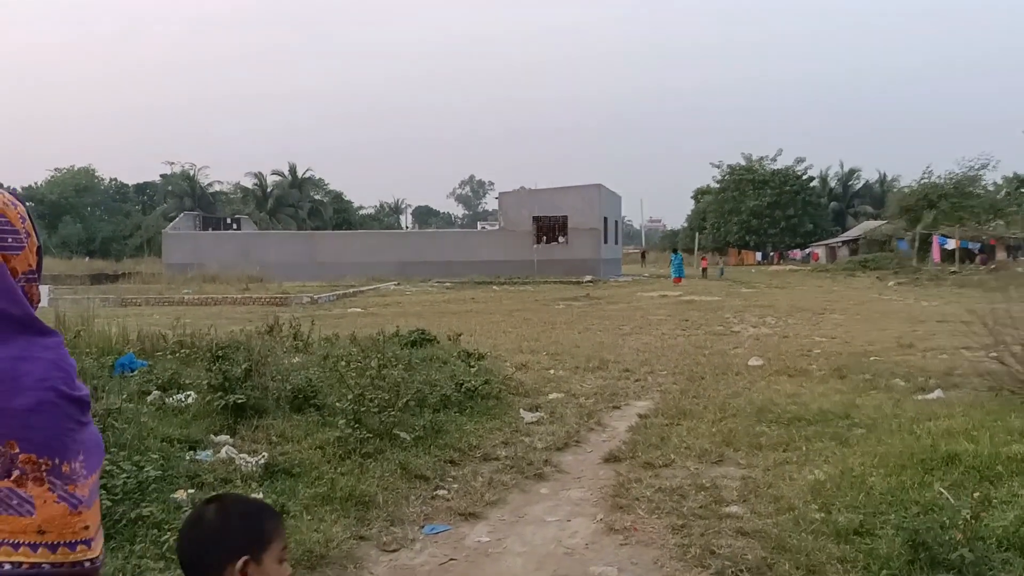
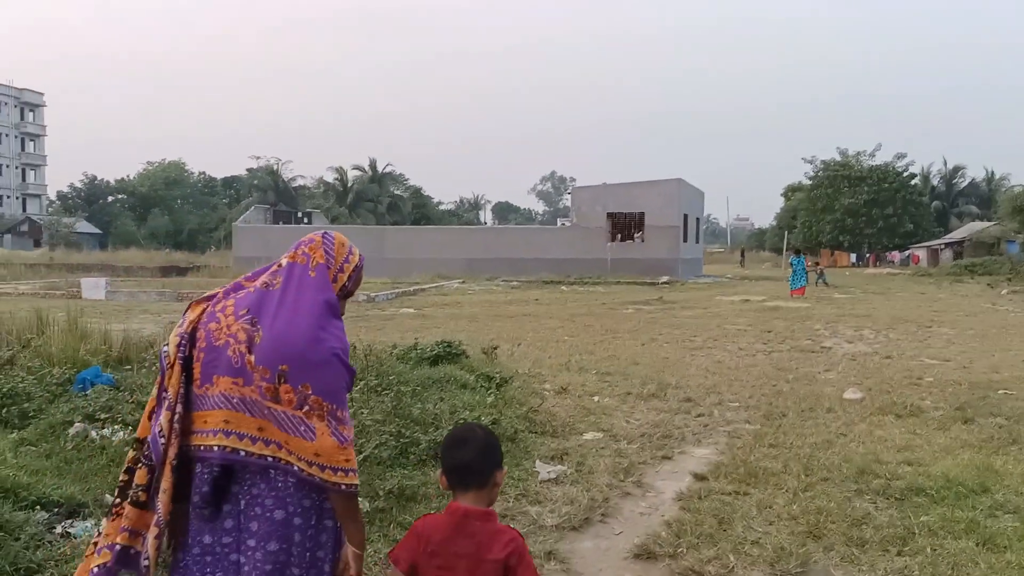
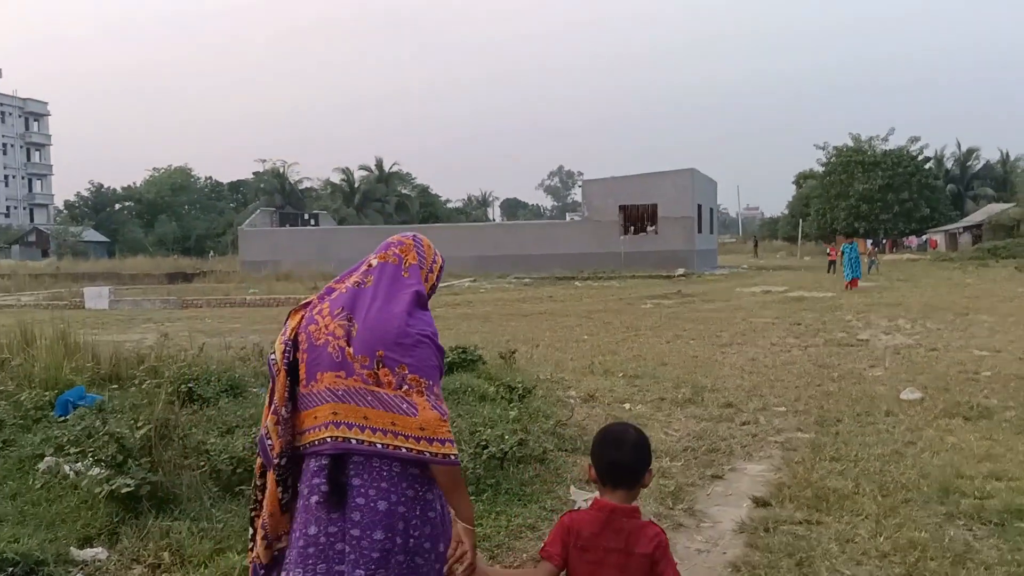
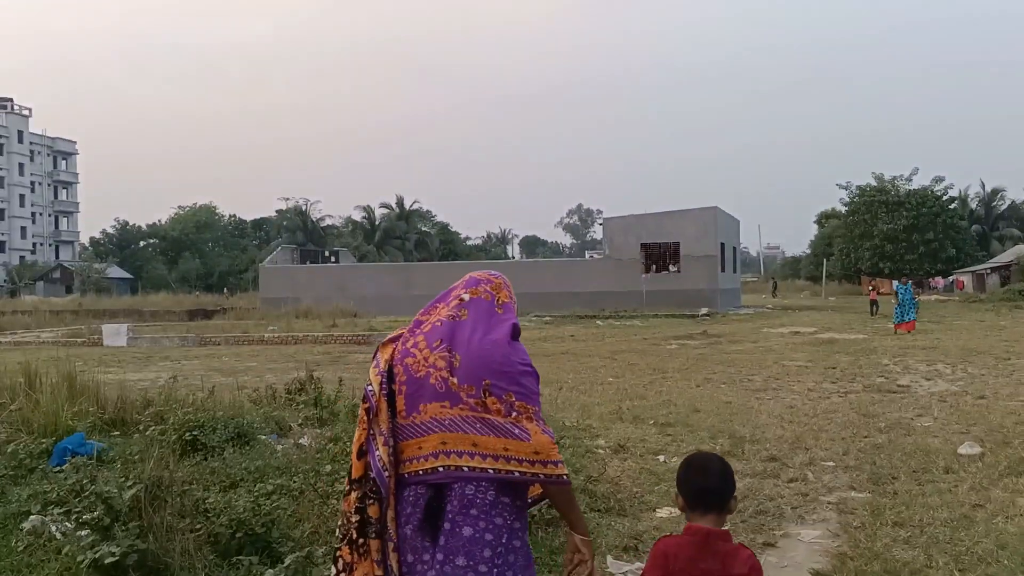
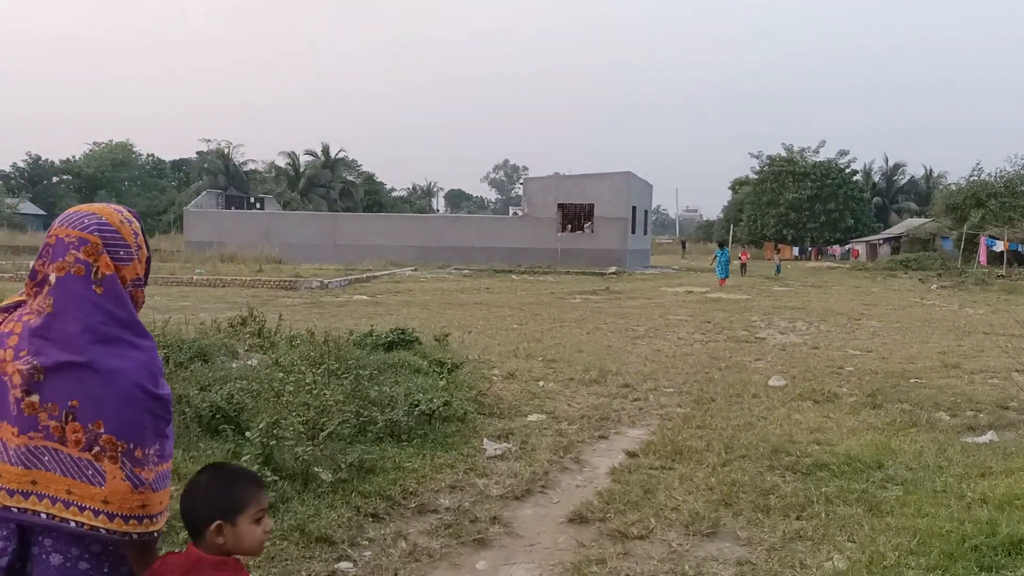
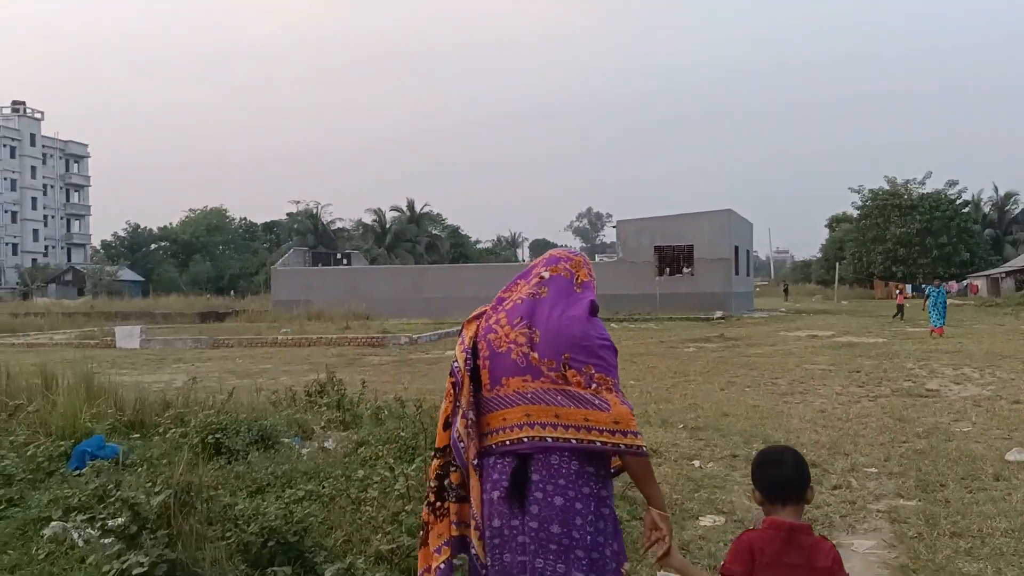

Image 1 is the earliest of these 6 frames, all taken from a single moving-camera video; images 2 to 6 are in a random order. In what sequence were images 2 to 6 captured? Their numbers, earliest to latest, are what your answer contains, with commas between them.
5, 2, 3, 4, 6
